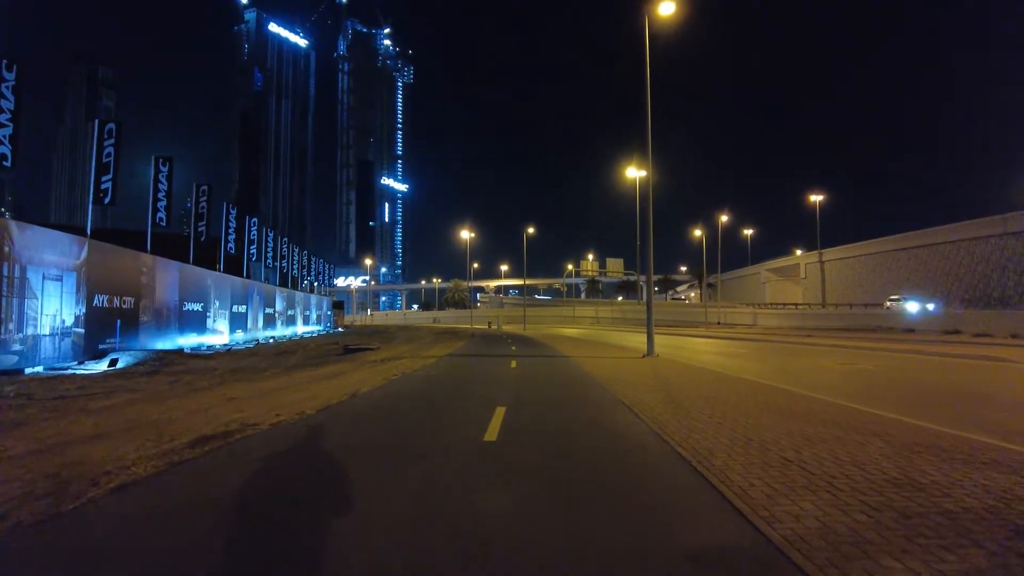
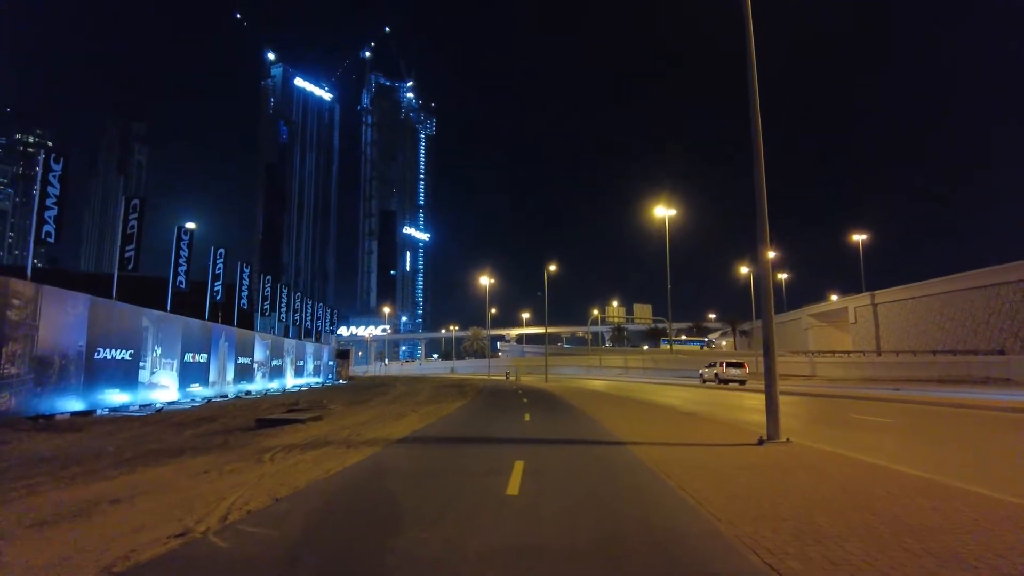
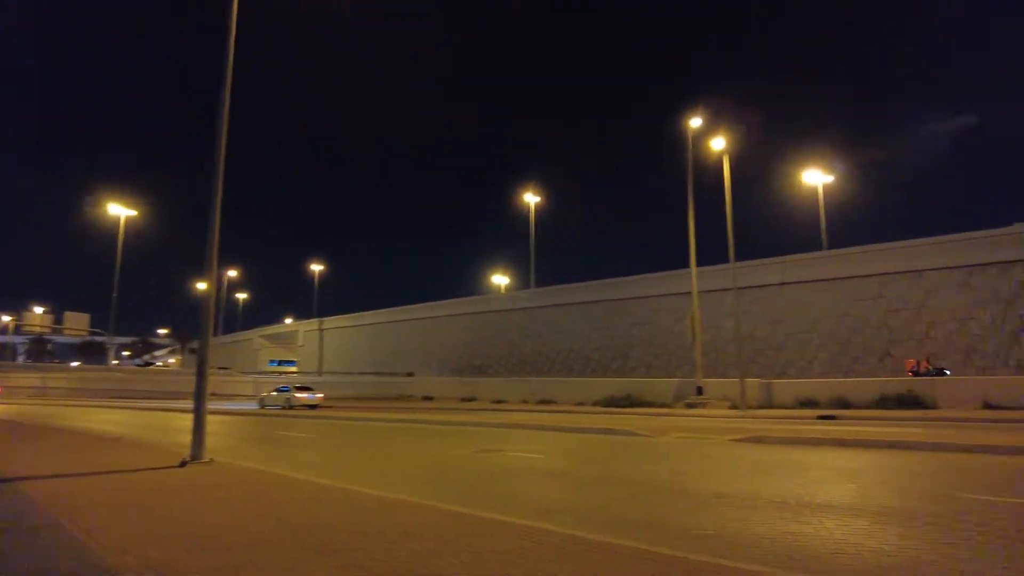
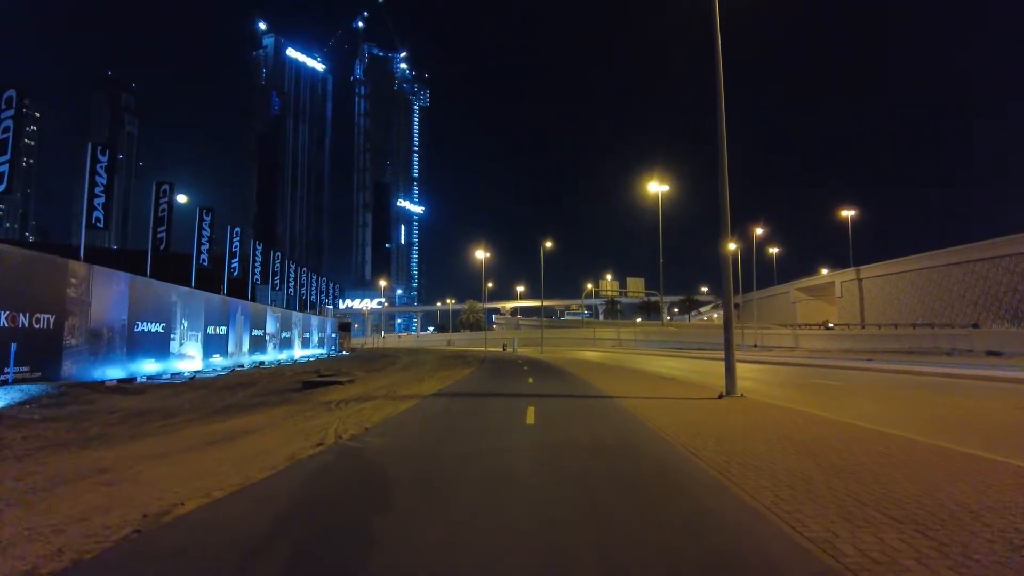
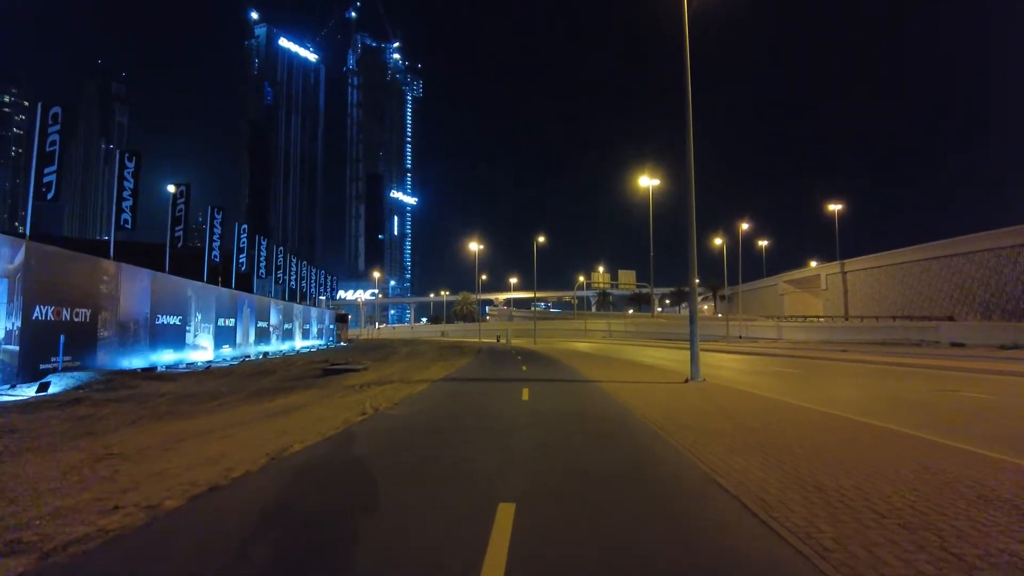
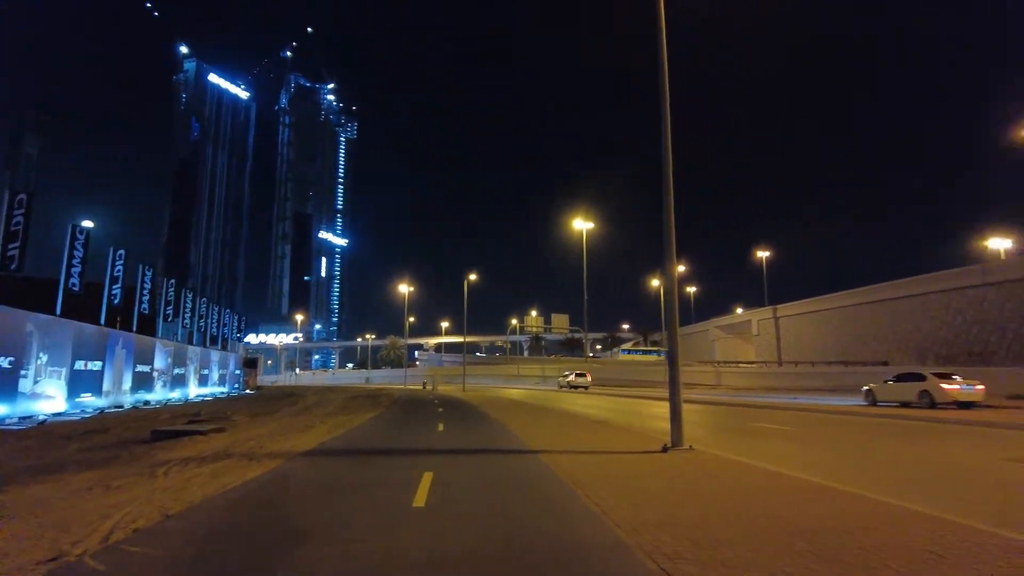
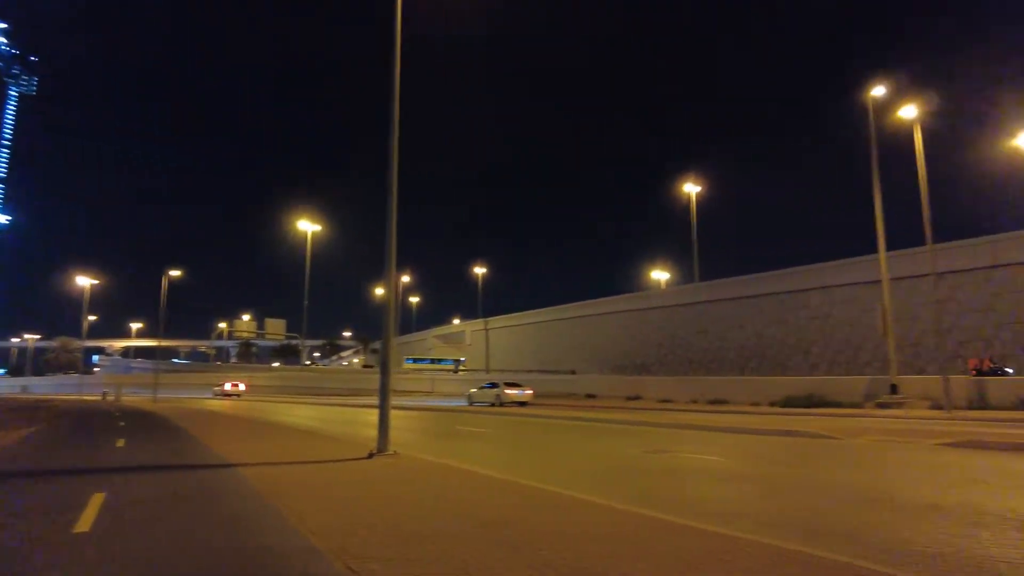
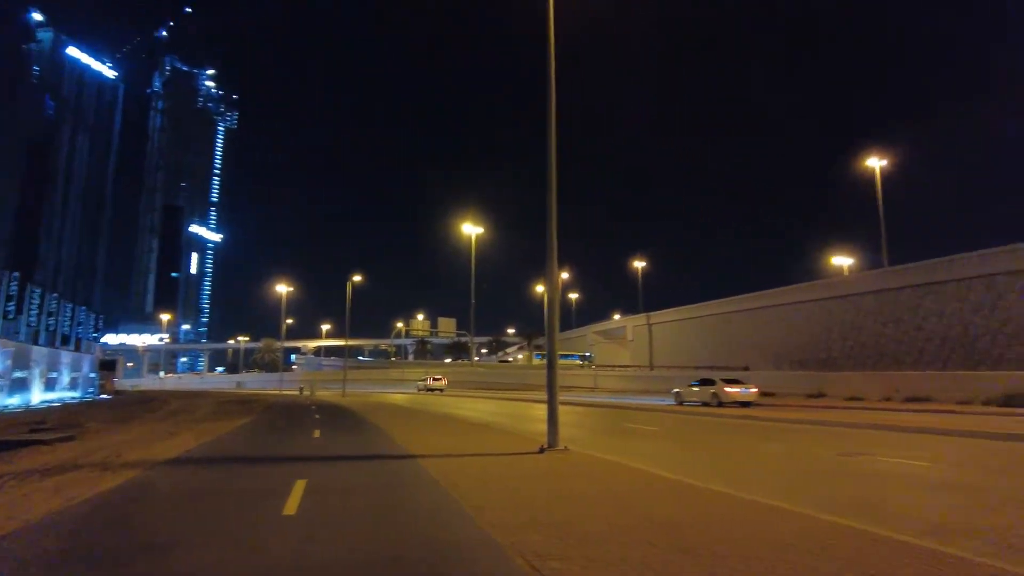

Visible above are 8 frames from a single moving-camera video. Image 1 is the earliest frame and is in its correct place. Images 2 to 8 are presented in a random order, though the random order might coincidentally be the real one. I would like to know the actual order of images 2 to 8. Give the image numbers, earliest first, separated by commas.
5, 4, 2, 6, 8, 7, 3
